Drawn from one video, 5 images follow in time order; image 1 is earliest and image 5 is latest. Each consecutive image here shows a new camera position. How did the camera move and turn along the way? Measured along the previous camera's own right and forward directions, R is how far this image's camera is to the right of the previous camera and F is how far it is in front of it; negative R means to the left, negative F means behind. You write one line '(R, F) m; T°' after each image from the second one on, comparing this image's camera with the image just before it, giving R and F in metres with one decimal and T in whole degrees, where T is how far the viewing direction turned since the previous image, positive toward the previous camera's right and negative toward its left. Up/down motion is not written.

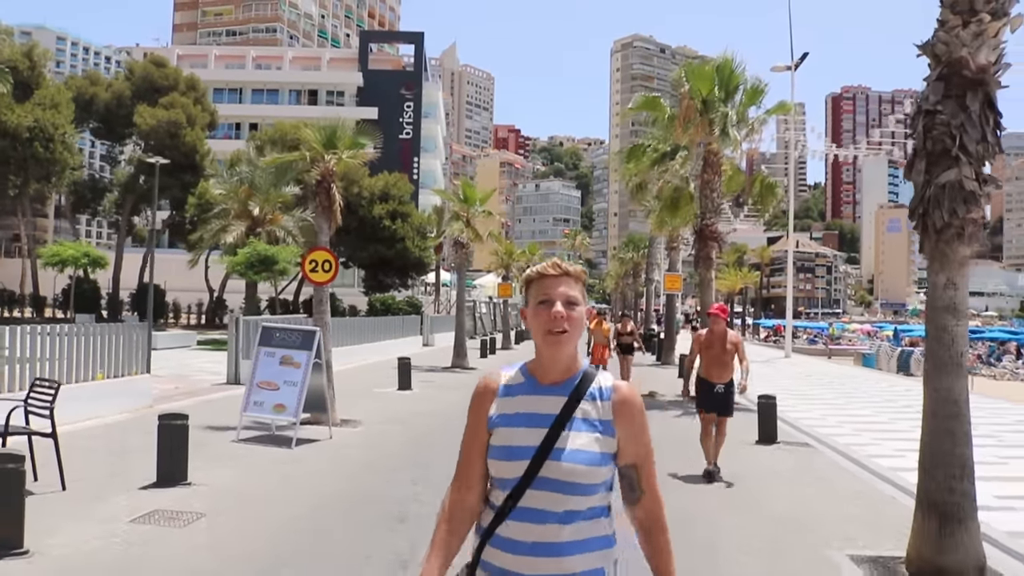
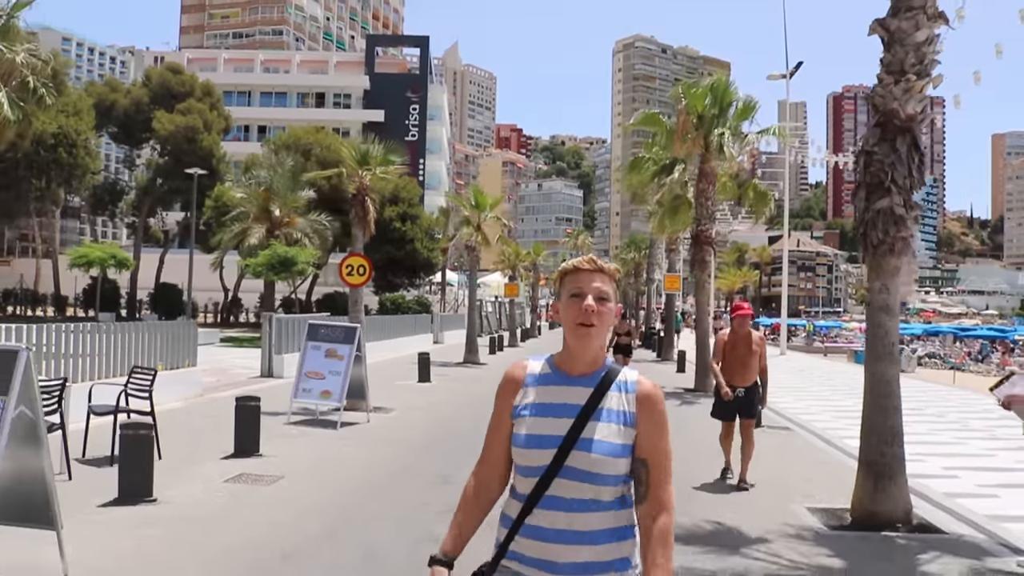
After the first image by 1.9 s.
(-0.2, -1.8) m; 0°
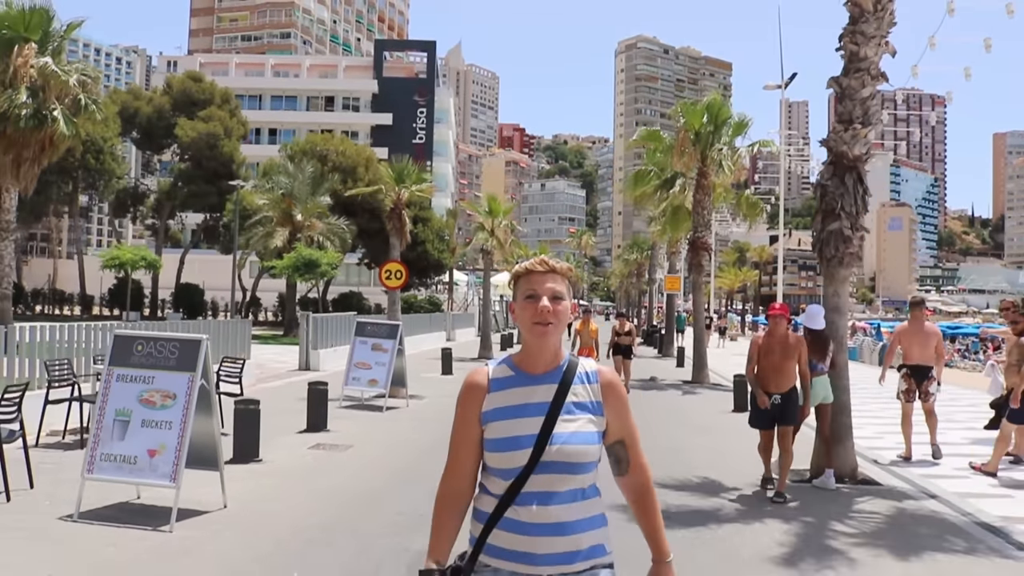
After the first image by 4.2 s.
(-0.3, -2.3) m; 0°
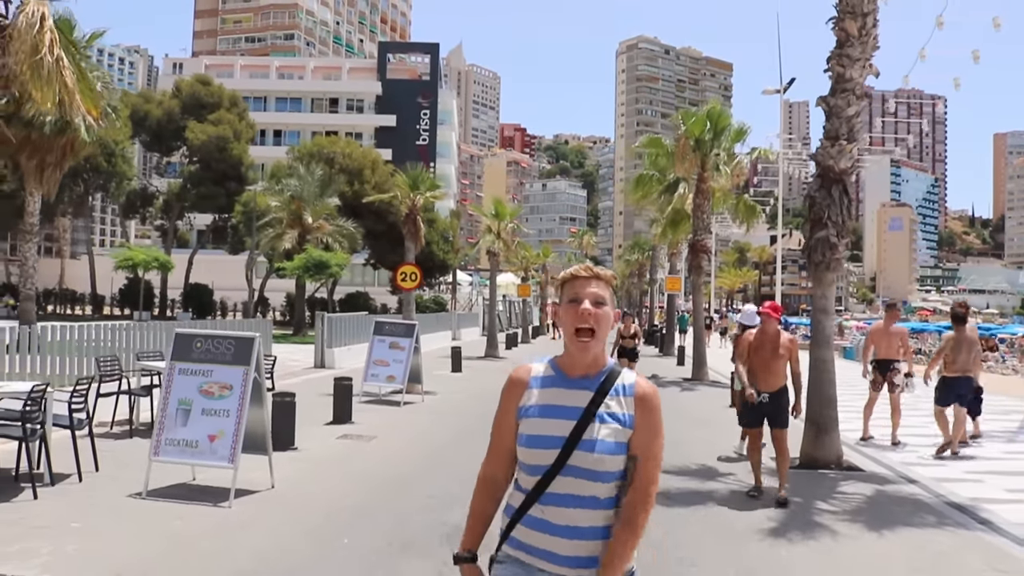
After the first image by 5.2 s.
(-0.2, -1.0) m; 0°
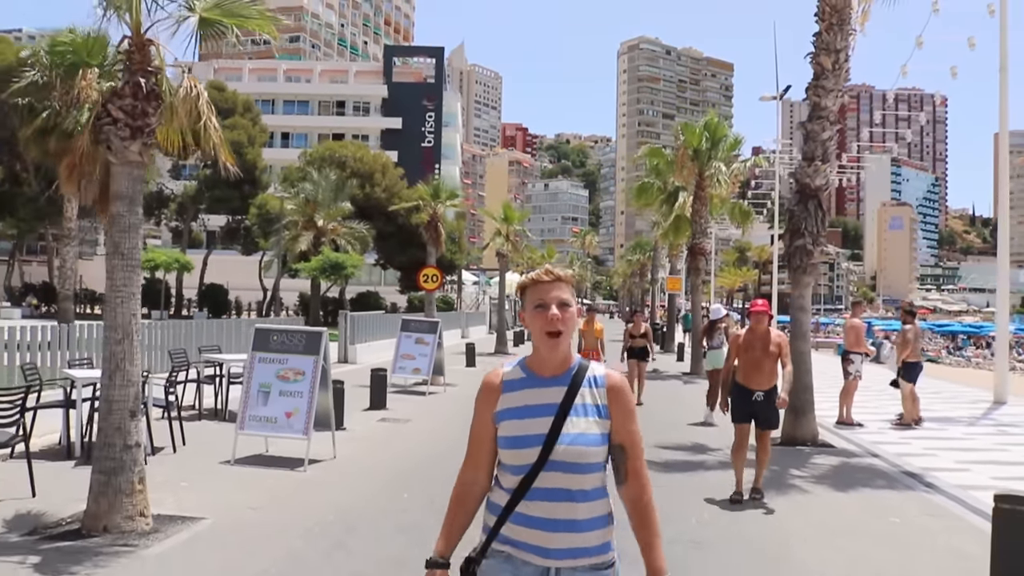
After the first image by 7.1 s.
(-0.3, -1.8) m; 0°
